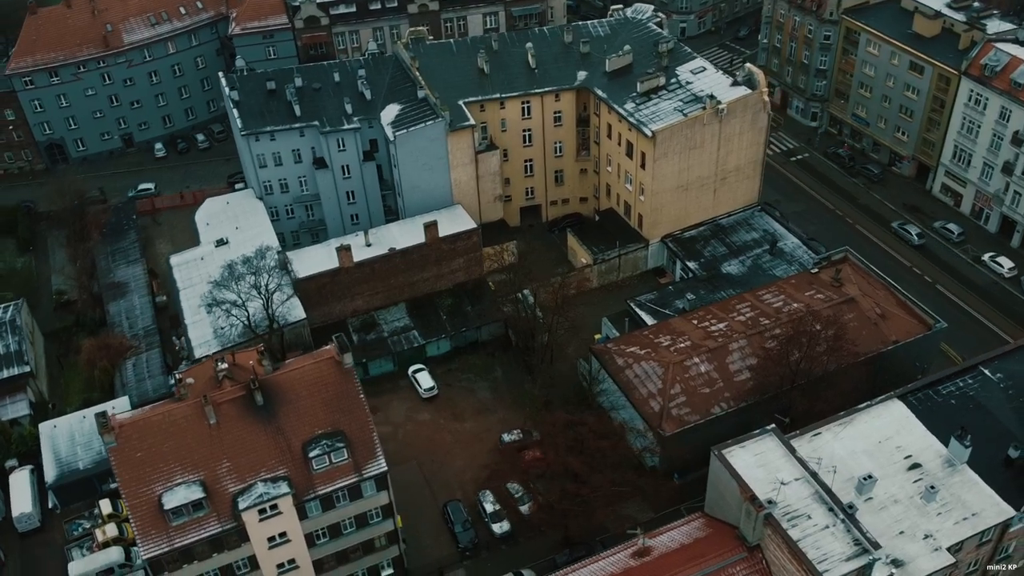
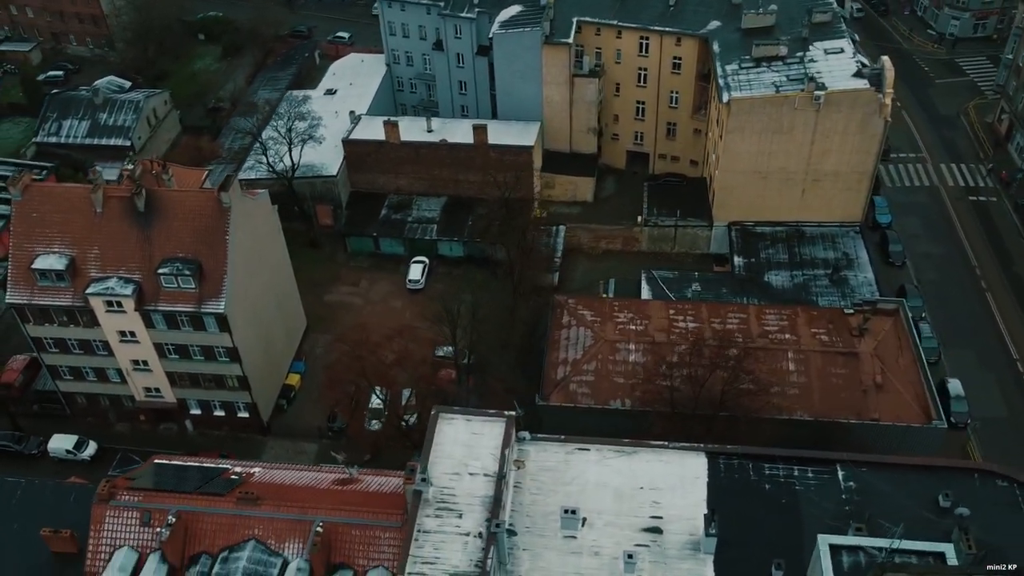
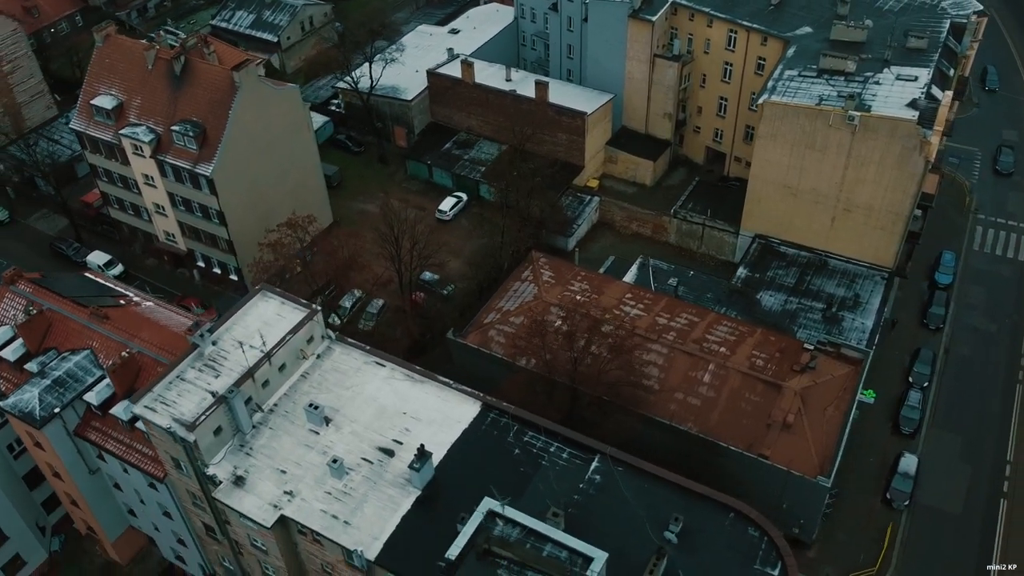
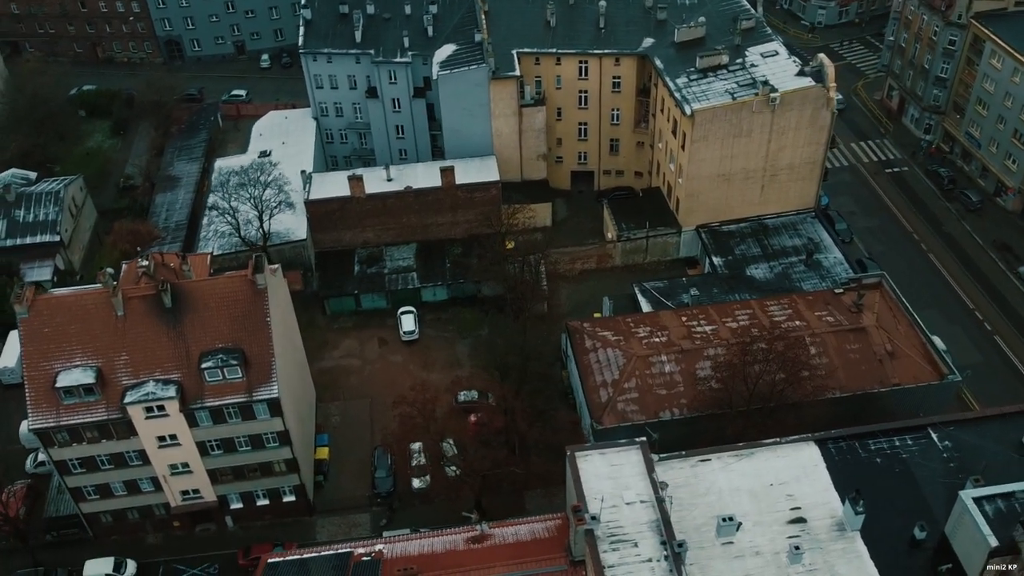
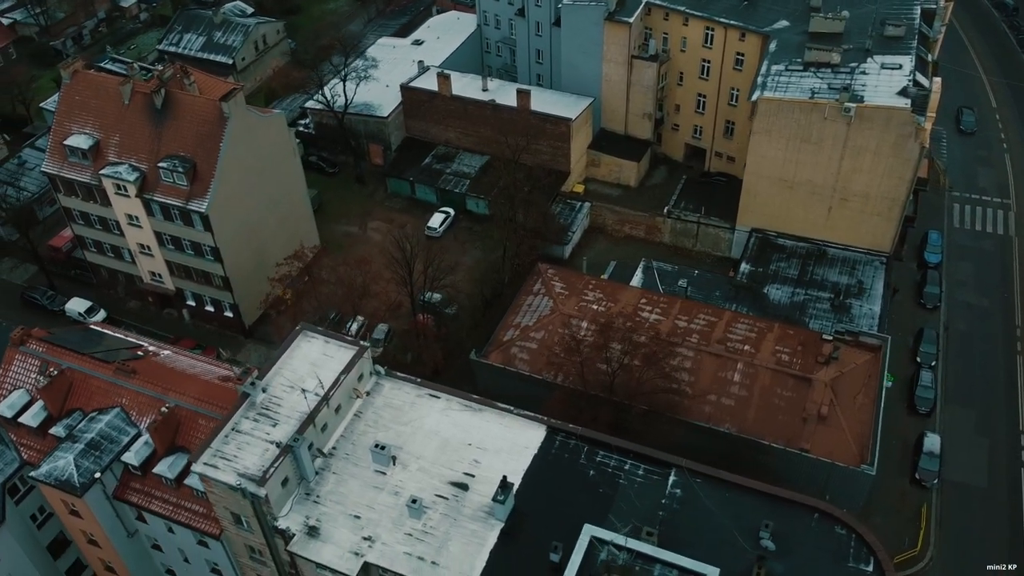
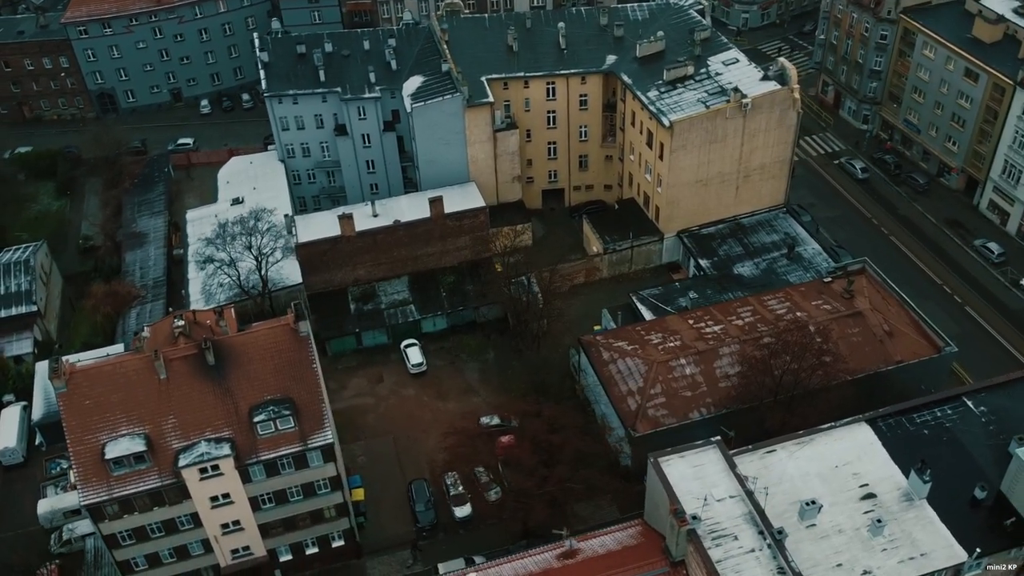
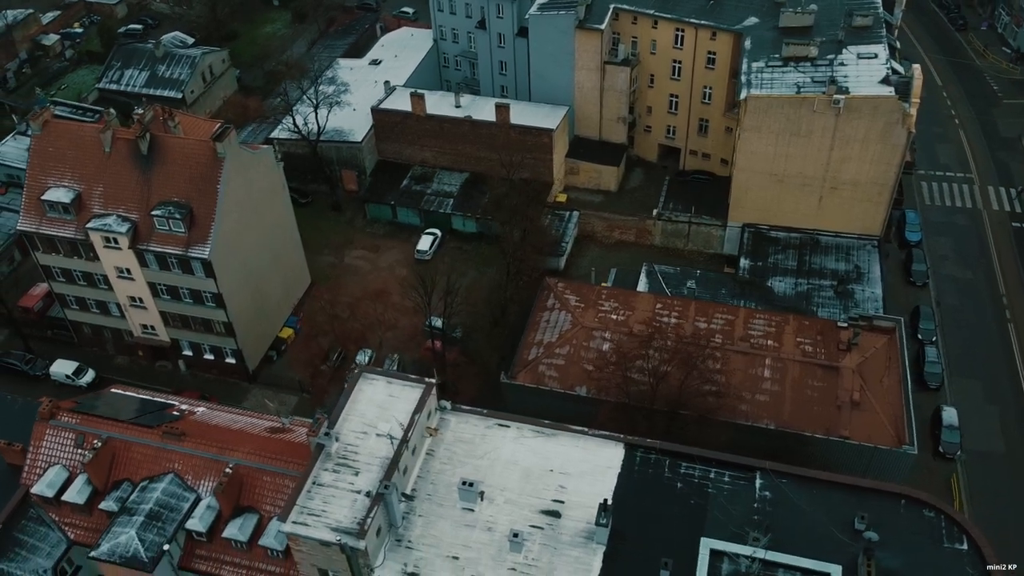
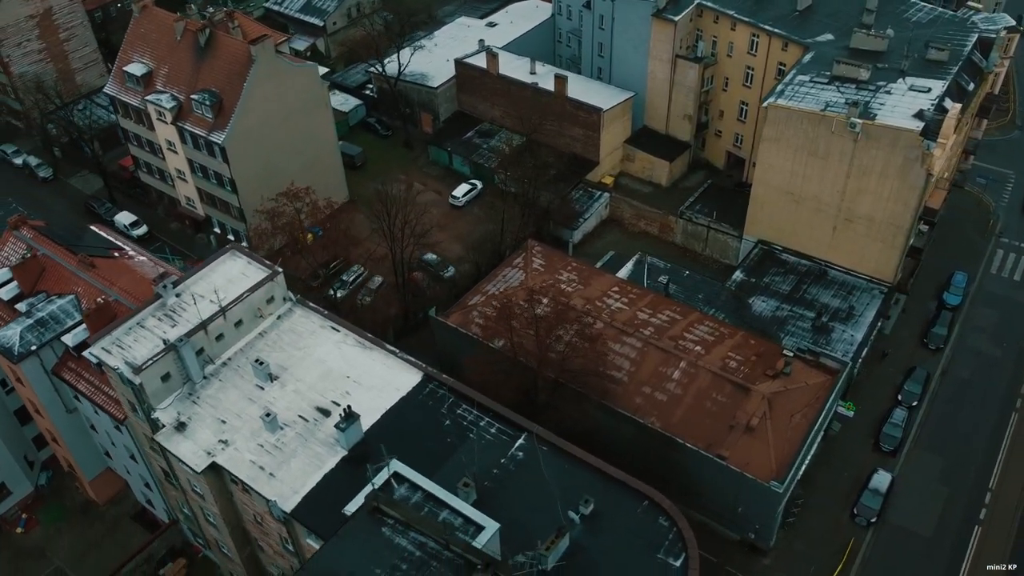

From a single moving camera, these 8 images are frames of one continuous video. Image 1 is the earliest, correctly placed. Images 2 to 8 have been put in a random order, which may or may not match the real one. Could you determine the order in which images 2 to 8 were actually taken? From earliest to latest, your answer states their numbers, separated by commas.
6, 4, 2, 7, 5, 3, 8
